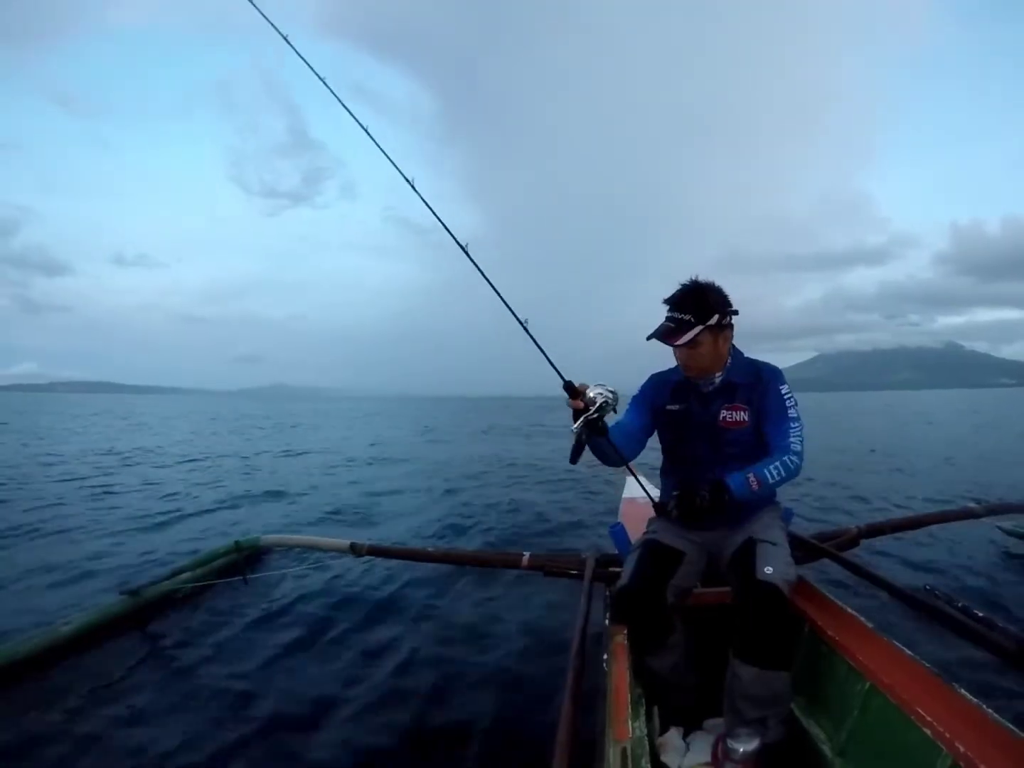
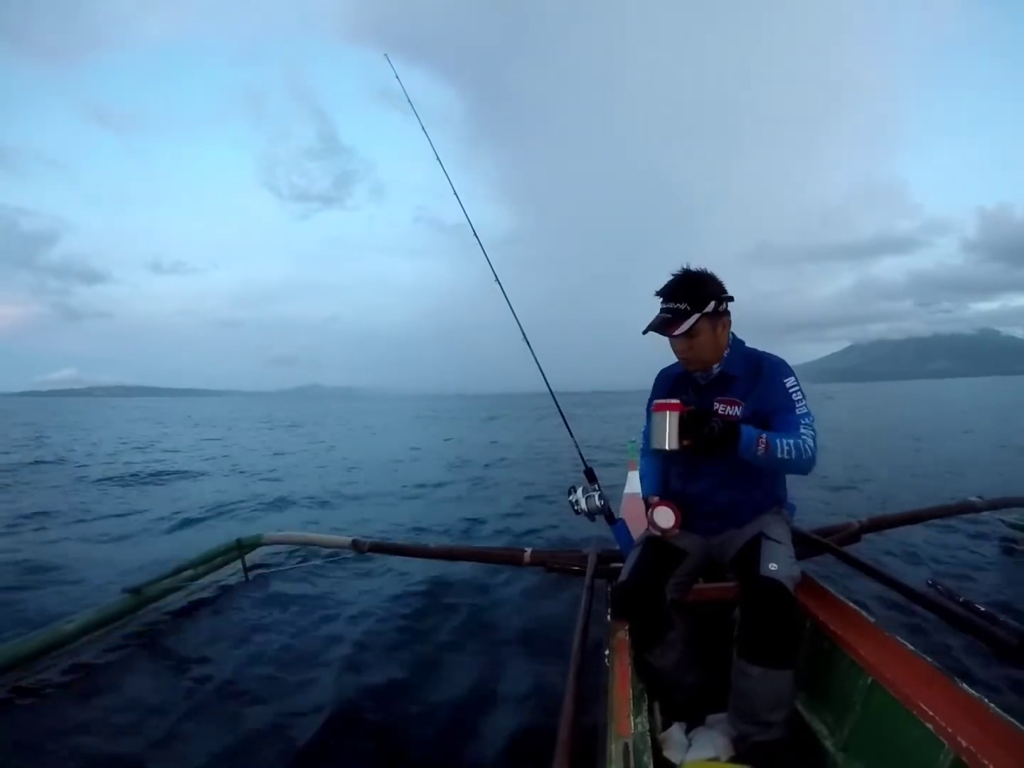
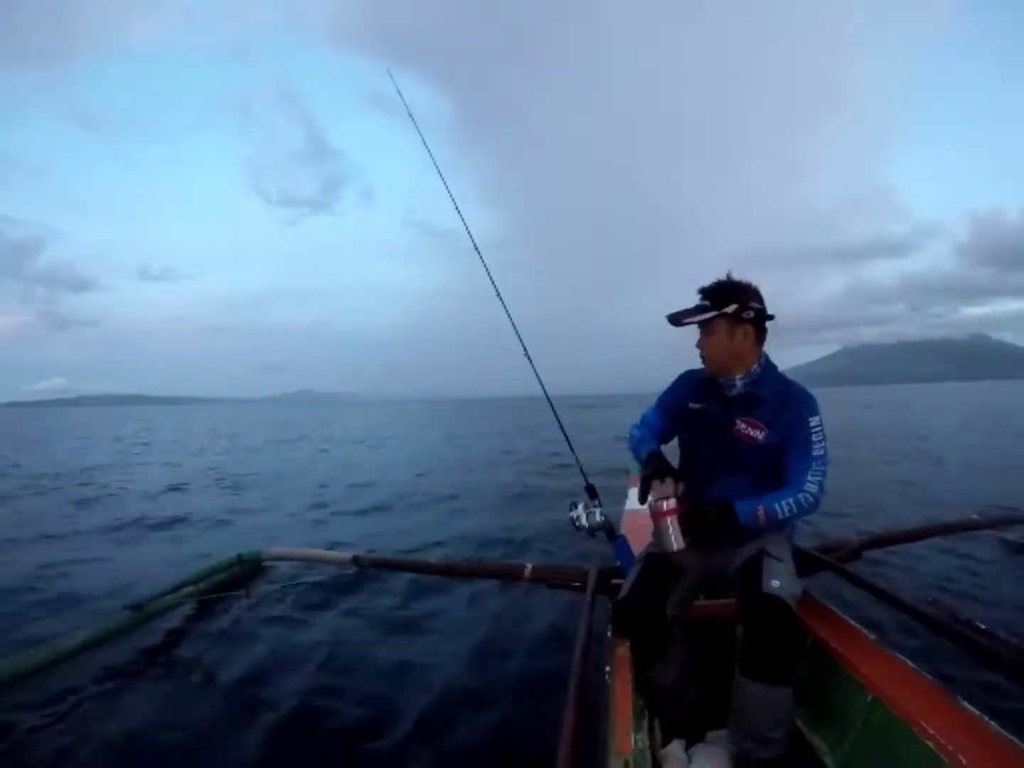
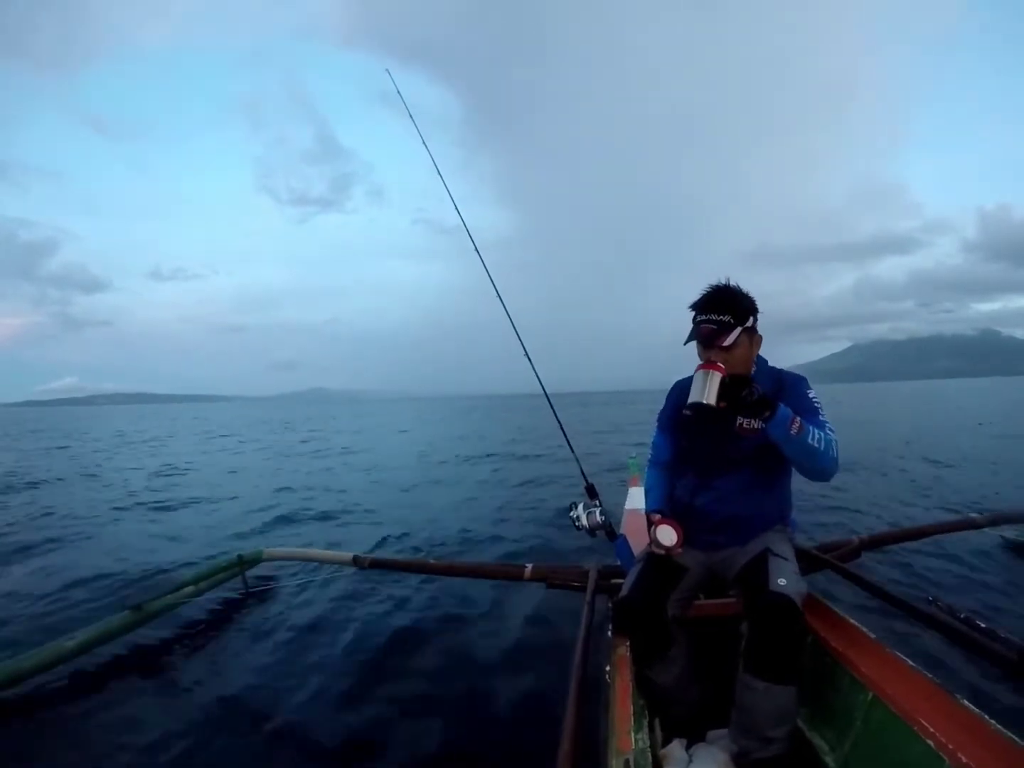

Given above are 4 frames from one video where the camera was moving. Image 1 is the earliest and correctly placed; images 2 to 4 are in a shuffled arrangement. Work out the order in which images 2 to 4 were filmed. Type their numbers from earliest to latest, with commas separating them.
3, 2, 4
